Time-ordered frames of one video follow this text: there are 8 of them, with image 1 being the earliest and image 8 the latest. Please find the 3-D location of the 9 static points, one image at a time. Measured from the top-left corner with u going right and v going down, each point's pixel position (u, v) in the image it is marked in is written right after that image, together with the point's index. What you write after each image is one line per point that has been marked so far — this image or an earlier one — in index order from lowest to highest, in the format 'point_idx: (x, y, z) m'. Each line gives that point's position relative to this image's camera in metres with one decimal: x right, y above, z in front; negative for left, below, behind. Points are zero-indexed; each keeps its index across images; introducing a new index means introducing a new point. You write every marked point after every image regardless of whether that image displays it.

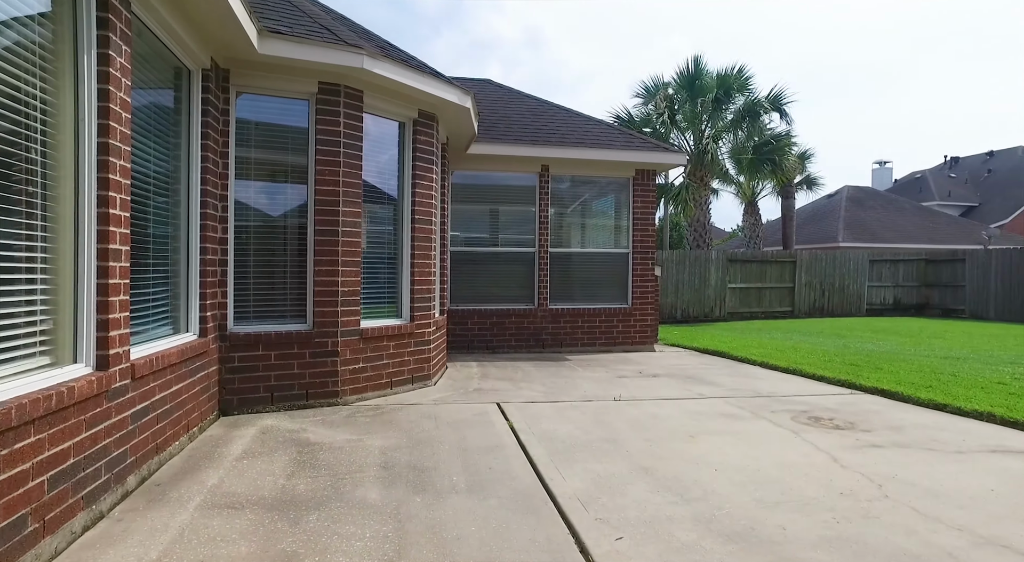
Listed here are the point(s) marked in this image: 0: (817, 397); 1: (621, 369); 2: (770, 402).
0: (+3.0, -1.1, +5.9) m
1: (+1.4, -1.1, +7.7) m
2: (+2.4, -1.1, +5.7) m
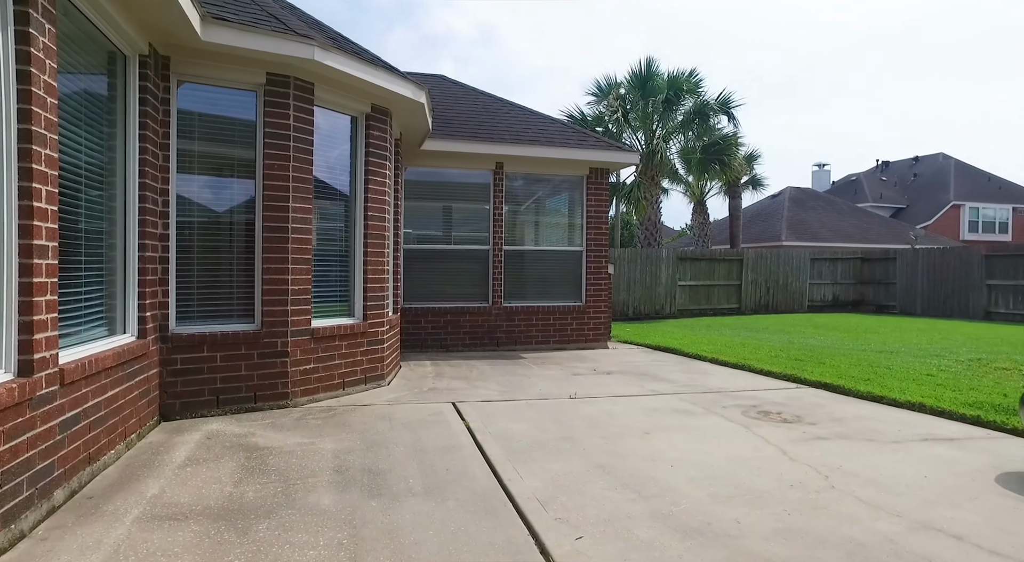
0: (+2.5, -1.1, +6.1) m
1: (+0.8, -1.1, +7.7) m
2: (+2.0, -1.1, +5.8) m
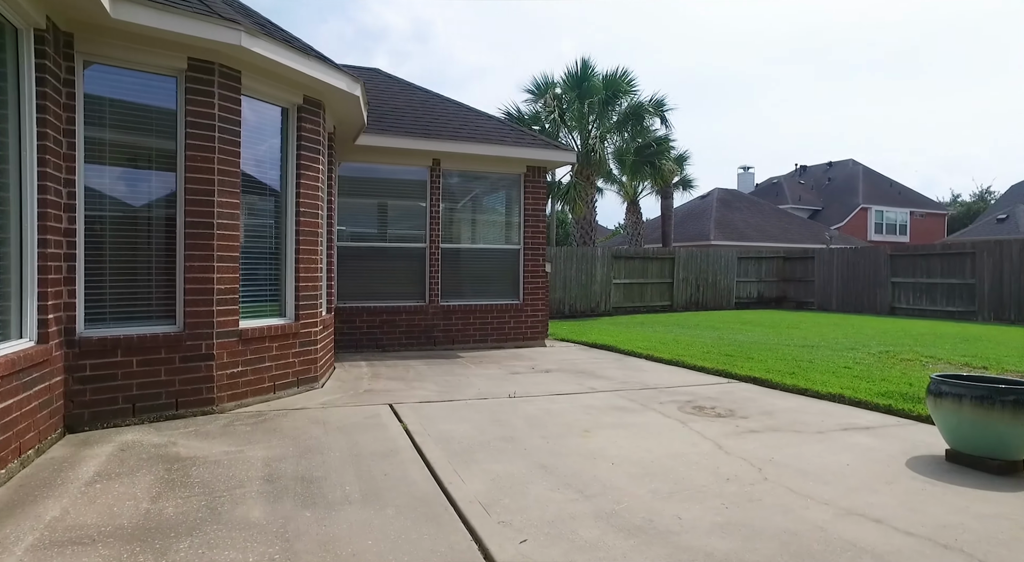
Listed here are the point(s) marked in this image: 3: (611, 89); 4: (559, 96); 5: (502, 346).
0: (+1.9, -1.1, +6.3) m
1: (0.0, -1.1, +7.7) m
2: (+1.4, -1.1, +6.0) m
3: (+3.0, +5.8, +18.5) m
4: (+1.4, +5.6, +18.5) m
5: (-0.2, -1.0, +9.5) m
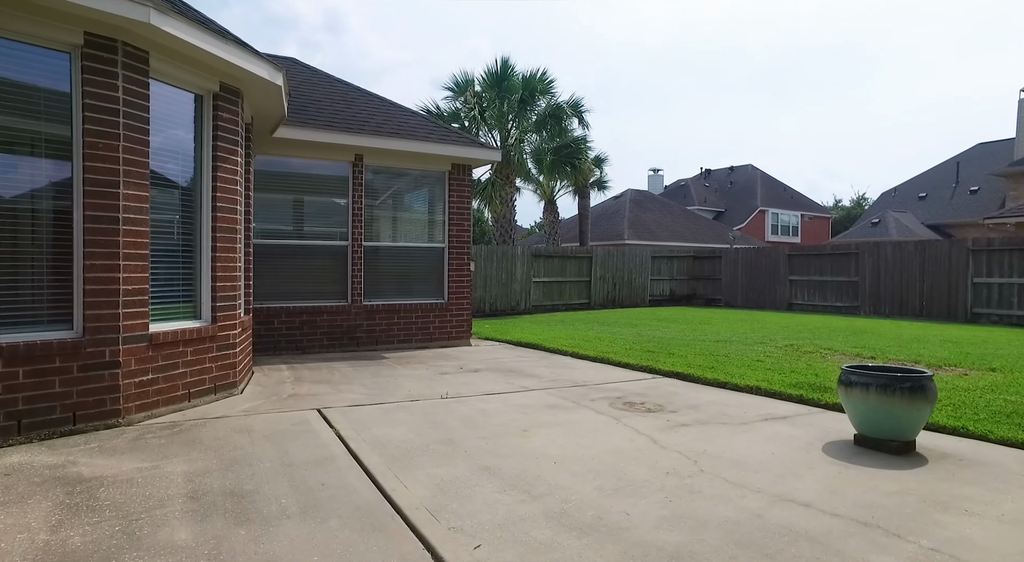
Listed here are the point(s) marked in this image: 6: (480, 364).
0: (+1.2, -1.1, +6.4) m
1: (-0.9, -1.0, +7.6) m
2: (+0.7, -1.1, +6.1) m
3: (+0.5, +5.9, +18.7) m
4: (-1.0, +5.7, +18.5) m
5: (-1.3, -1.0, +9.4) m
6: (-0.4, -1.1, +7.8) m
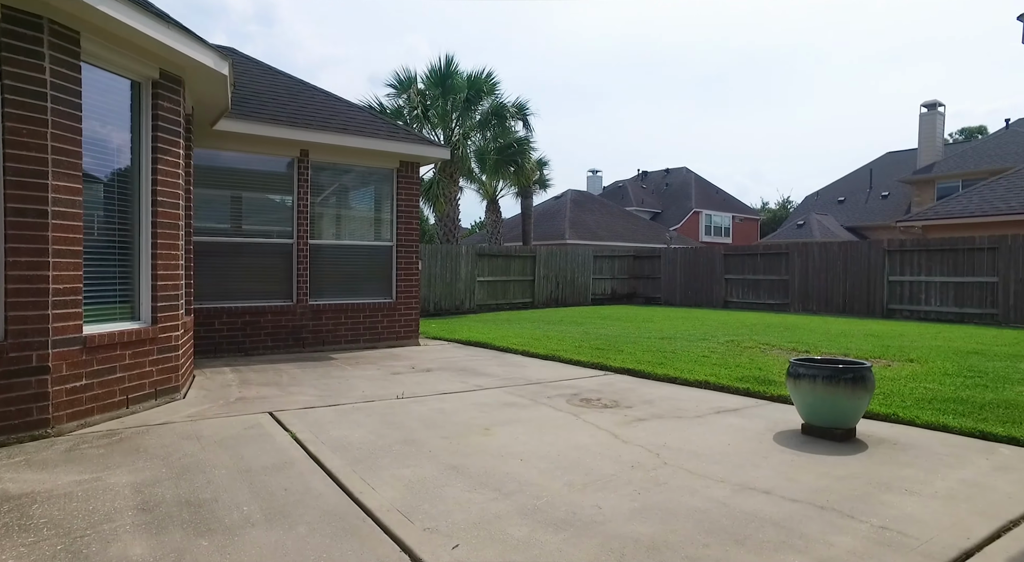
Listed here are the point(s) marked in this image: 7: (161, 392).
0: (+0.7, -1.1, +6.5) m
1: (-1.5, -1.0, +7.5) m
2: (+0.3, -1.1, +6.1) m
3: (-1.2, +5.9, +18.6) m
4: (-2.7, +5.7, +18.3) m
5: (-2.1, -1.0, +9.2) m
6: (-1.0, -1.0, +7.7) m
7: (-2.9, -0.9, +5.1) m
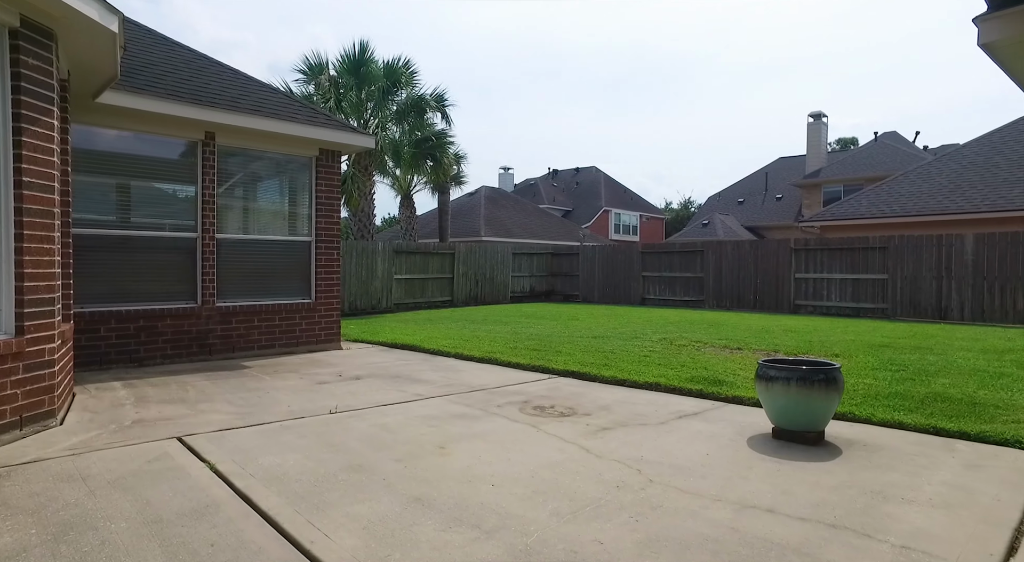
0: (+0.1, -1.0, +6.1) m
1: (-2.2, -1.0, +6.7) m
2: (-0.2, -1.1, +5.6) m
3: (-3.6, +6.0, +17.8) m
4: (-5.0, +5.7, +17.2) m
5: (-3.0, -1.0, +8.3) m
6: (-1.8, -1.0, +7.0) m
7: (-3.2, -0.9, +4.1) m
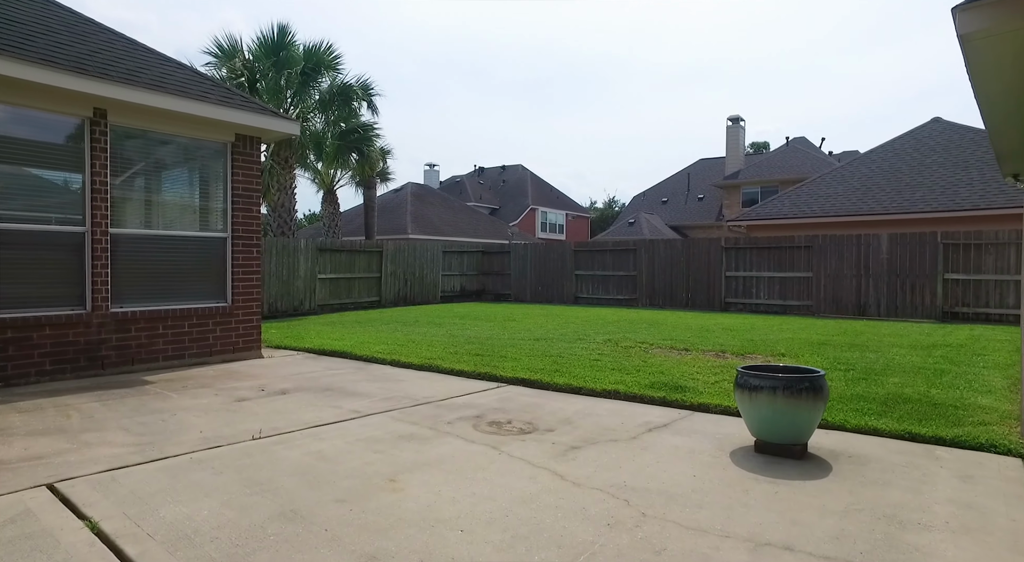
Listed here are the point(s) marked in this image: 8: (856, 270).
0: (-0.3, -1.0, +5.6) m
1: (-2.7, -1.0, +5.9) m
2: (-0.6, -1.1, +5.1) m
3: (-5.5, +6.0, +16.7) m
4: (-6.8, +5.7, +15.9) m
5: (-3.7, -1.0, +7.4) m
6: (-2.3, -1.0, +6.3) m
7: (-3.5, -1.0, +3.2) m
8: (+8.1, +0.3, +14.2) m
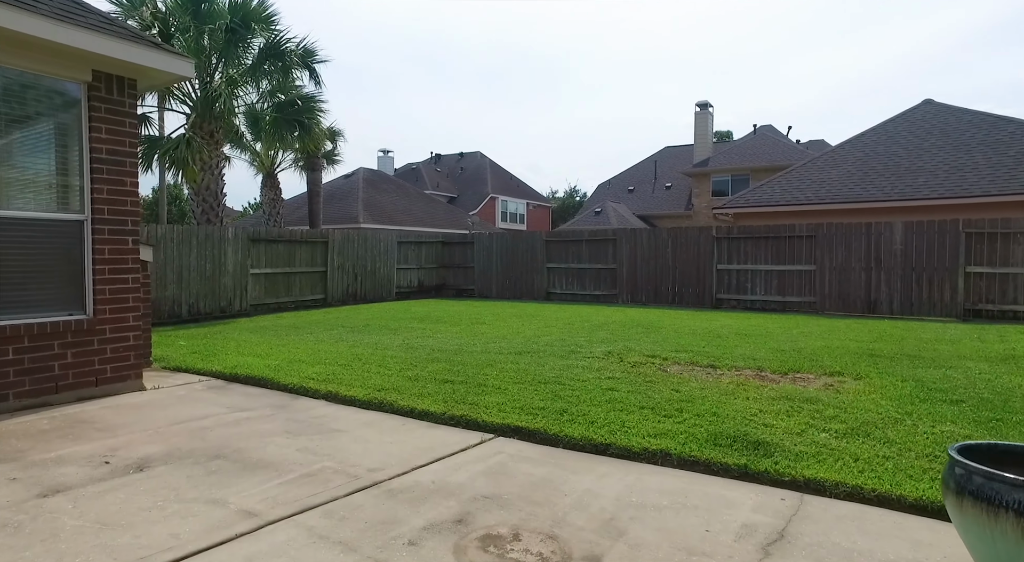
0: (-0.4, -1.1, +3.5) m
1: (-2.7, -1.1, +3.7) m
2: (-0.6, -1.1, +3.0) m
3: (-6.3, +6.1, +14.1) m
4: (-7.6, +5.8, +13.3) m
5: (-3.9, -1.0, +5.1) m
6: (-2.4, -1.1, +4.1) m
7: (-3.3, -1.0, +0.9) m
8: (+7.4, +0.4, +12.7) m
